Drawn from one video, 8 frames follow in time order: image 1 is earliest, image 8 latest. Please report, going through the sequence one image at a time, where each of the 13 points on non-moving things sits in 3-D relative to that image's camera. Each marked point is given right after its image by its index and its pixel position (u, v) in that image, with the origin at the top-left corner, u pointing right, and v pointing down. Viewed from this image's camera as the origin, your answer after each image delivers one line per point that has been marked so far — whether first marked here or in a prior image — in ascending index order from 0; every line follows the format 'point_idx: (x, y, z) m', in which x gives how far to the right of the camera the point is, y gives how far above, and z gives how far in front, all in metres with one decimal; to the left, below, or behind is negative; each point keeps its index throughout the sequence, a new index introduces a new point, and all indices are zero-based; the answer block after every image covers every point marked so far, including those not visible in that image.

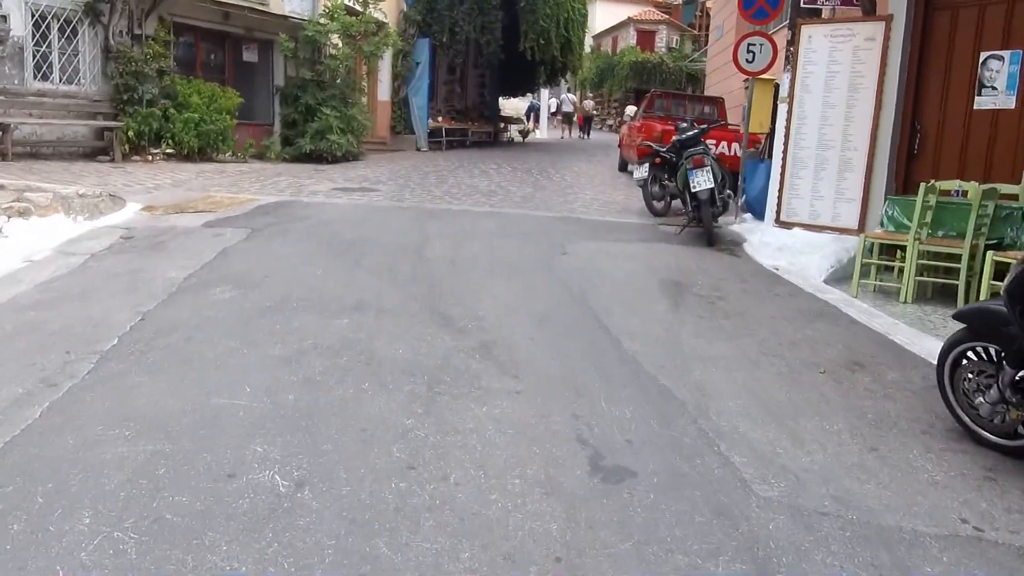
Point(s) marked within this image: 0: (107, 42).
0: (-6.2, +3.8, +12.6) m
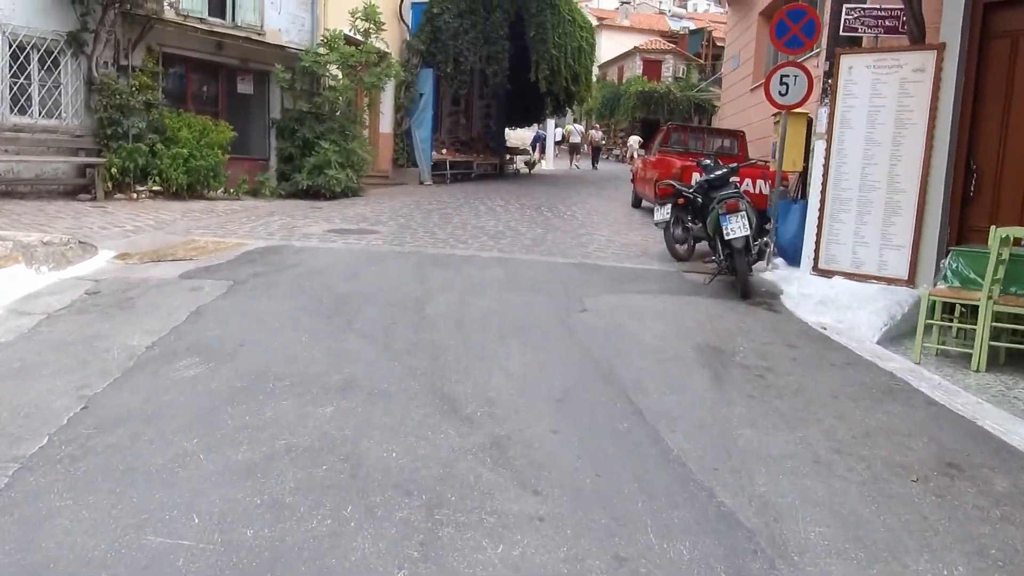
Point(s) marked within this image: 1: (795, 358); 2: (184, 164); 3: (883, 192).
0: (-6.1, +3.1, +11.8) m
1: (+2.0, -0.5, +5.7) m
2: (-5.0, +1.9, +12.5) m
3: (+3.6, +0.9, +8.0) m
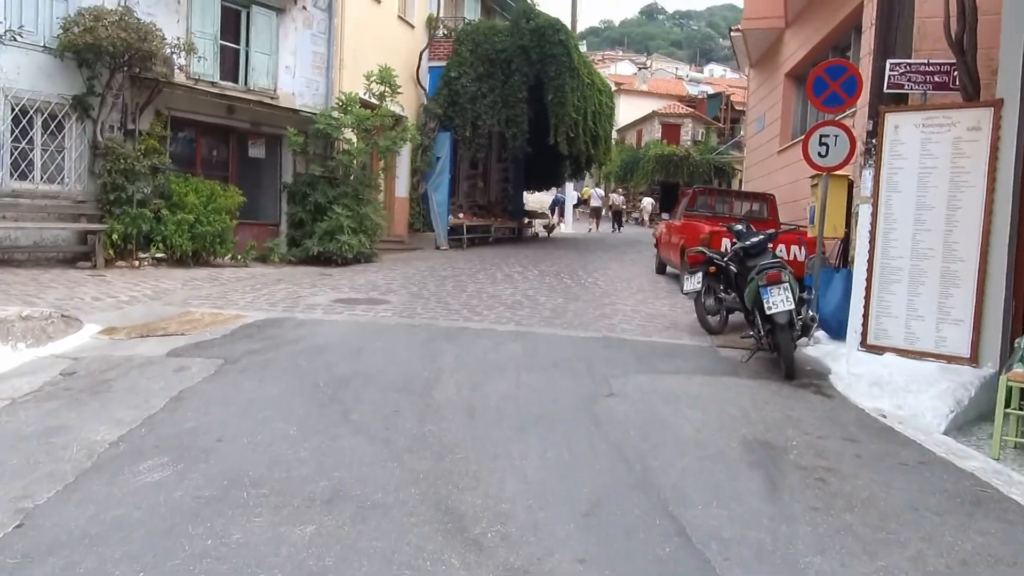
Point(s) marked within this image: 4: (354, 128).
0: (-5.8, +2.1, +11.5) m
1: (+2.1, -1.0, +4.9) m
2: (-4.7, +0.8, +12.1) m
3: (+3.8, +0.2, +7.3) m
4: (-2.8, +2.8, +14.3) m
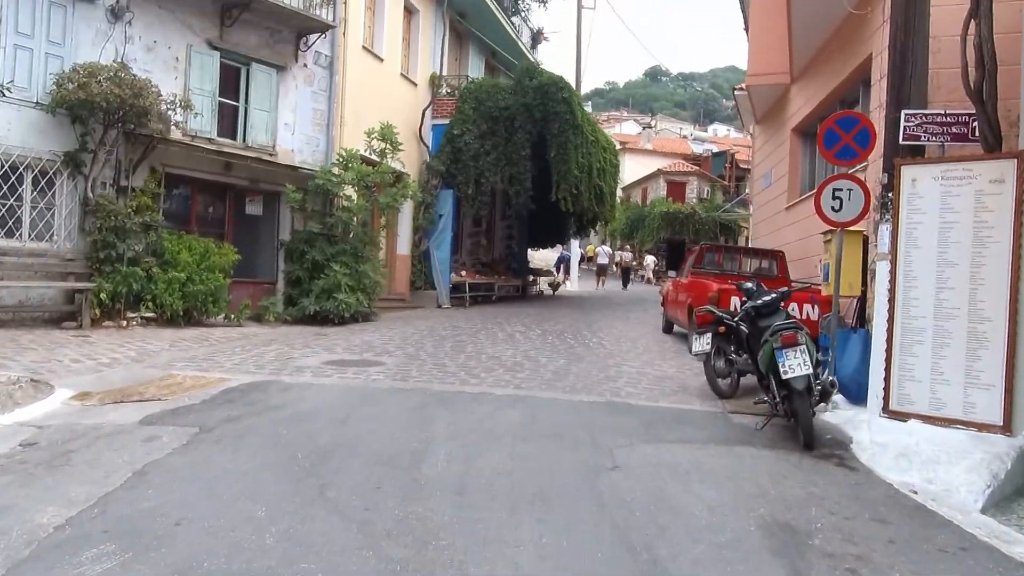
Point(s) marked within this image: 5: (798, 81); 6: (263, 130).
0: (-5.8, +1.3, +11.2) m
1: (+2.0, -1.4, +4.4) m
2: (-4.7, 0.0, +11.7) m
3: (+3.8, -0.3, +6.9) m
4: (-2.7, +1.8, +14.1) m
5: (+5.1, +3.6, +14.5) m
6: (-4.2, +2.6, +13.8) m
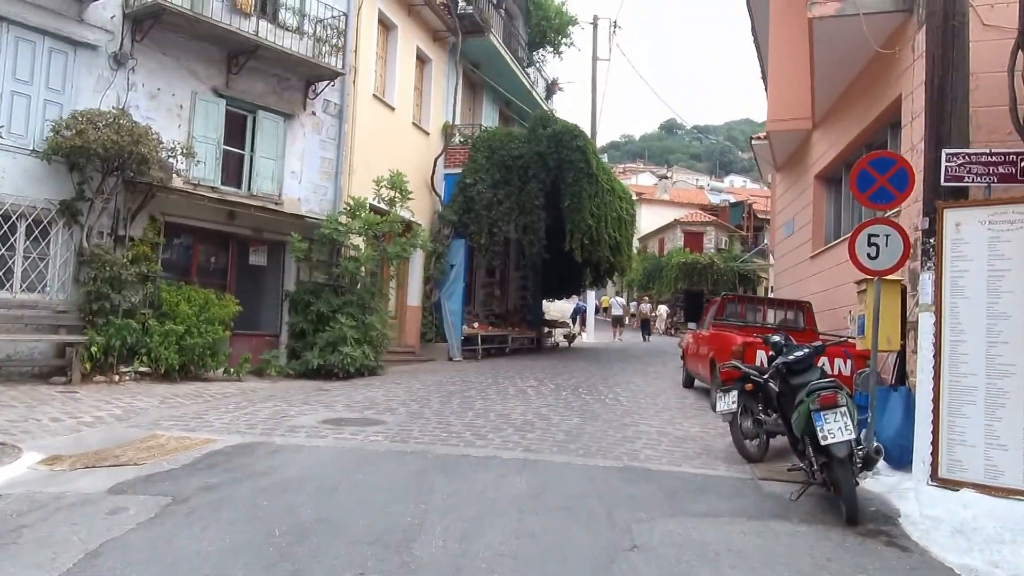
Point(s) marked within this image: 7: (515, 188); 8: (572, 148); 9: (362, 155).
0: (-5.7, +0.6, +10.8) m
1: (+2.0, -1.6, +3.7) m
2: (-4.6, -0.7, +11.2) m
3: (+3.8, -0.7, +6.2) m
4: (-2.5, +0.9, +13.6) m
5: (+5.3, +2.8, +14.0) m
6: (-4.0, +1.8, +13.4) m
7: (+0.1, +2.4, +19.2) m
8: (+1.4, +3.3, +19.1) m
9: (-2.8, +2.5, +15.4) m
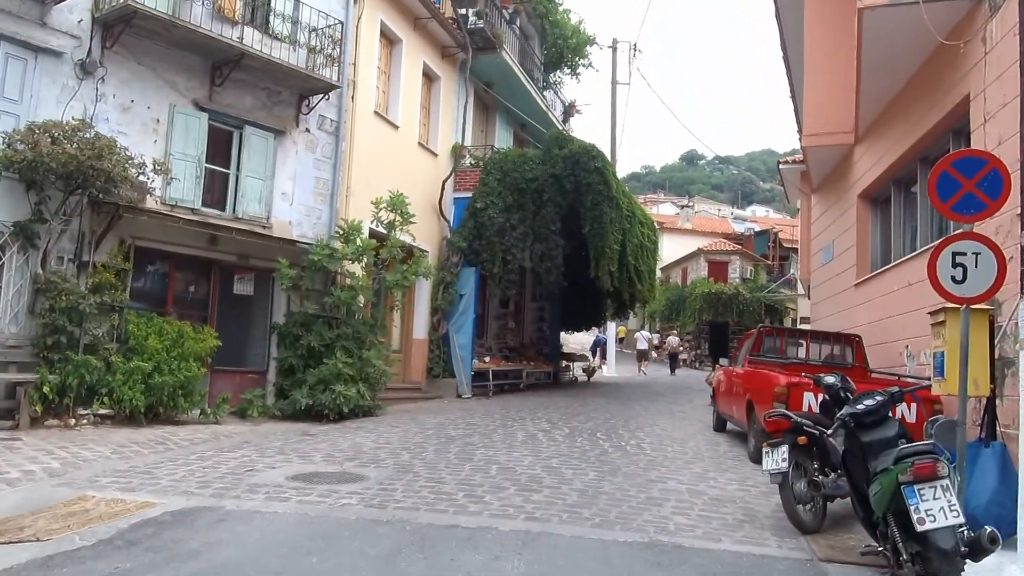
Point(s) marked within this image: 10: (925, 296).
0: (-5.6, +0.2, +9.7) m
1: (+1.9, -1.7, +2.3) m
2: (-4.5, -1.1, +10.0) m
3: (+3.8, -0.9, +4.7) m
4: (-2.4, +0.4, +12.4) m
5: (+5.4, +2.3, +12.6) m
6: (-3.8, +1.3, +12.3) m
7: (+0.4, +1.7, +18.0) m
8: (+1.7, +2.6, +17.8) m
9: (-2.6, +1.9, +14.2) m
10: (+4.9, -0.1, +9.9) m
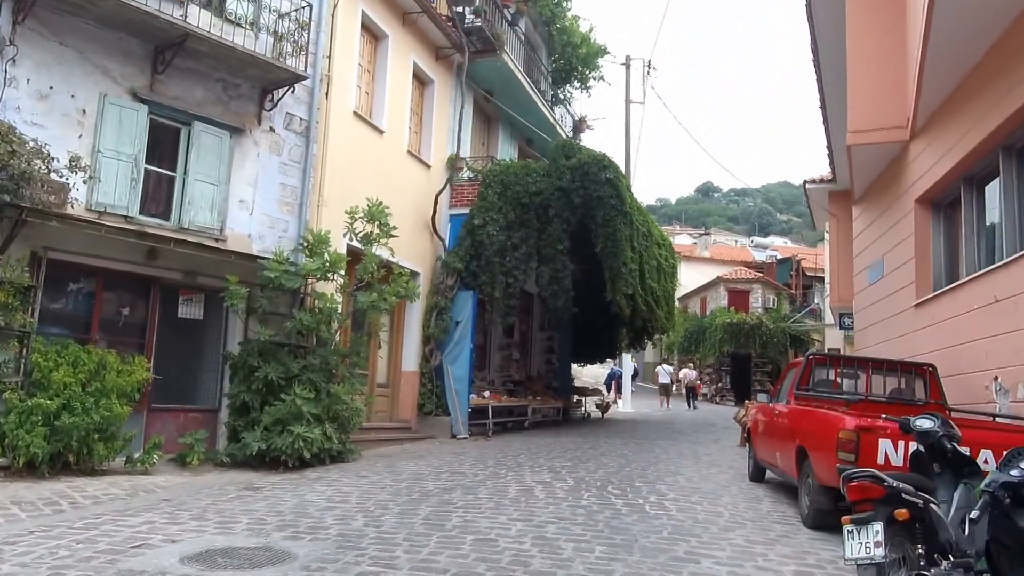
0: (-5.7, 0.0, +7.9) m
1: (+1.7, -1.6, +0.3) m
2: (-4.6, -1.3, +8.1) m
3: (+3.6, -0.8, +2.7) m
4: (-2.4, +0.1, +10.6) m
5: (+5.4, +2.0, +10.7) m
6: (-3.9, +1.0, +10.5) m
7: (+0.4, +1.2, +16.1) m
8: (+1.7, +2.1, +16.0) m
9: (-2.6, +1.6, +12.4) m
10: (+4.8, -0.3, +7.9) m
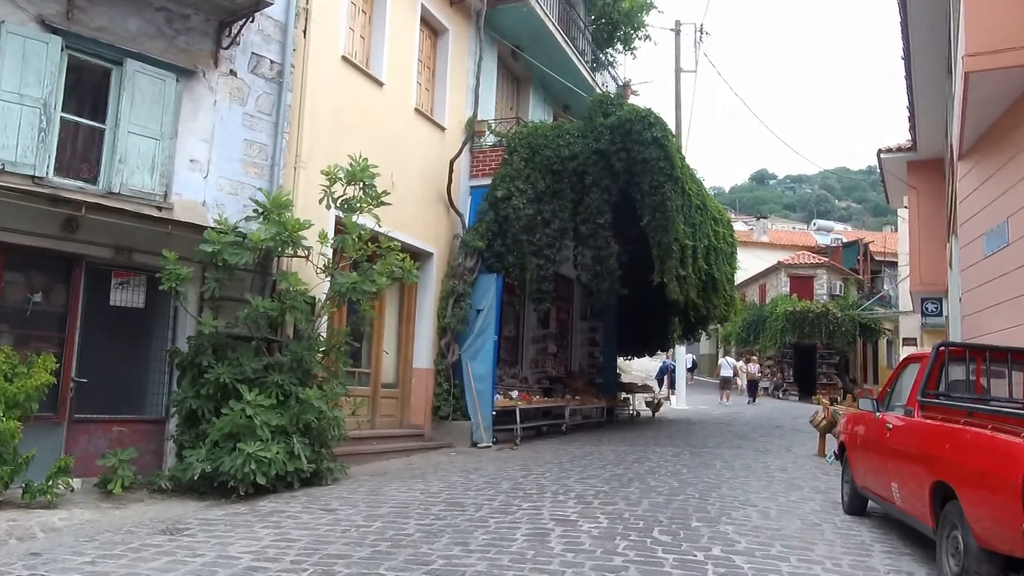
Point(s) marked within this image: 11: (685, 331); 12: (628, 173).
0: (-5.7, +0.2, +5.9) m
1: (+1.2, -1.4, -2.1) m
2: (-4.5, -1.2, +6.1) m
3: (+3.3, -0.6, +0.2) m
4: (-2.2, +0.4, +8.4) m
5: (+5.5, +2.3, +8.0) m
6: (-3.7, +1.2, +8.4) m
7: (+0.9, +1.5, +13.7) m
8: (+2.2, +2.4, +13.5) m
9: (-2.4, +1.8, +10.2) m
10: (+4.8, 0.0, +5.2) m
11: (+3.6, -0.9, +17.7) m
12: (+1.9, +1.9, +13.8) m
